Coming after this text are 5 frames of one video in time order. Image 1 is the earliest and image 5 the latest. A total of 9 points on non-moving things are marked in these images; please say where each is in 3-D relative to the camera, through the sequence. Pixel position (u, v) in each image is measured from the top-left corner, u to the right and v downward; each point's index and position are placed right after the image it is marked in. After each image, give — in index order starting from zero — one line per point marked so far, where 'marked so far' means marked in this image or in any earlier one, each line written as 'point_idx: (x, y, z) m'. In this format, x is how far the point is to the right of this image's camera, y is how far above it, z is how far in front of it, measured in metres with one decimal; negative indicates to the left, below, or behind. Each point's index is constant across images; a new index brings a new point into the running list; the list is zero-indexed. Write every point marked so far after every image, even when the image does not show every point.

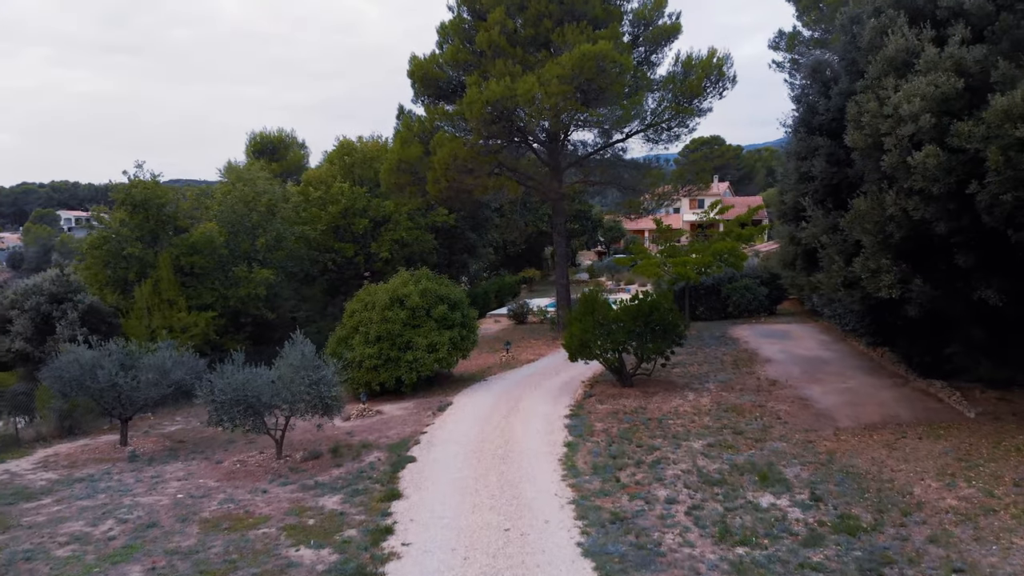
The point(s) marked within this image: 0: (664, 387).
0: (+2.3, -1.5, +12.1) m
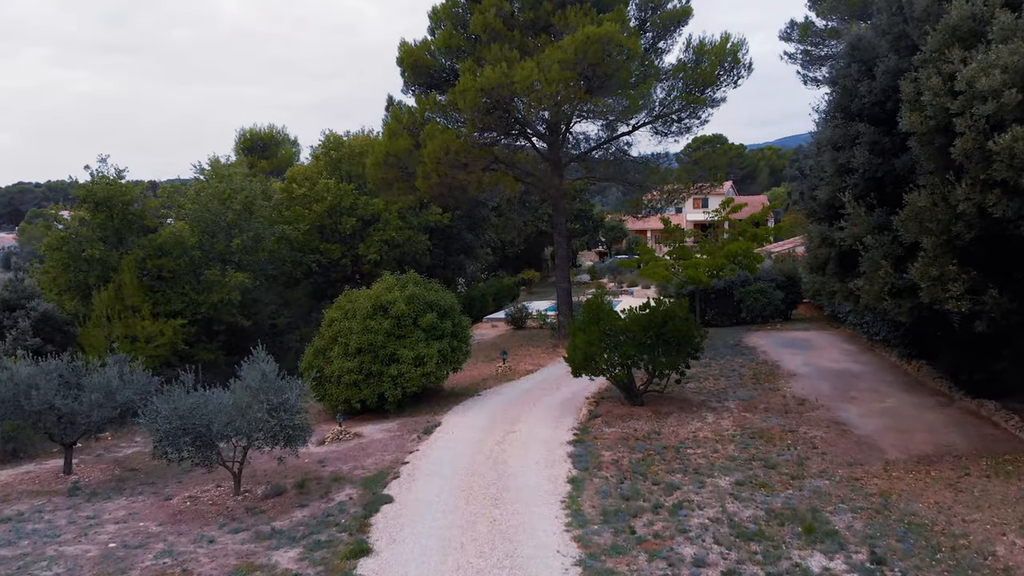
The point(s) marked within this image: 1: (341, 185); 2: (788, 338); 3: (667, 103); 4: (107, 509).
0: (+2.2, -1.6, +10.8) m
1: (-4.1, +2.5, +19.3) m
2: (+5.6, -1.0, +16.2) m
3: (+3.0, +3.6, +15.7) m
4: (-4.3, -2.3, +8.5) m
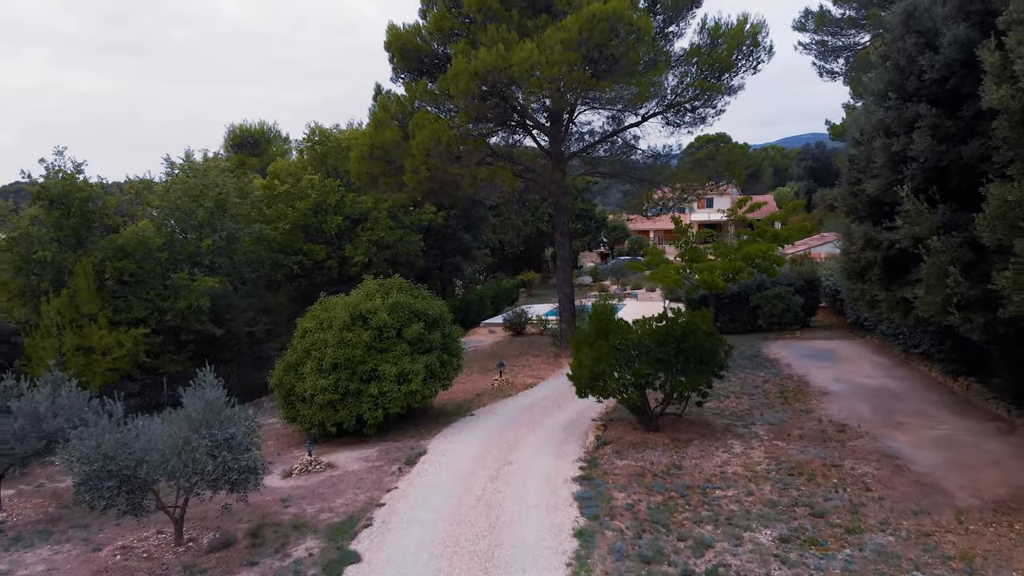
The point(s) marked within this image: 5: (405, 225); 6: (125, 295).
0: (+2.2, -1.7, +9.4) m
1: (-4.1, +2.4, +17.9) m
2: (+5.5, -1.1, +14.8) m
3: (+3.0, +3.5, +14.4) m
4: (-4.3, -2.4, +7.1) m
5: (-2.6, +1.5, +19.5) m
6: (-6.4, -0.1, +13.3) m
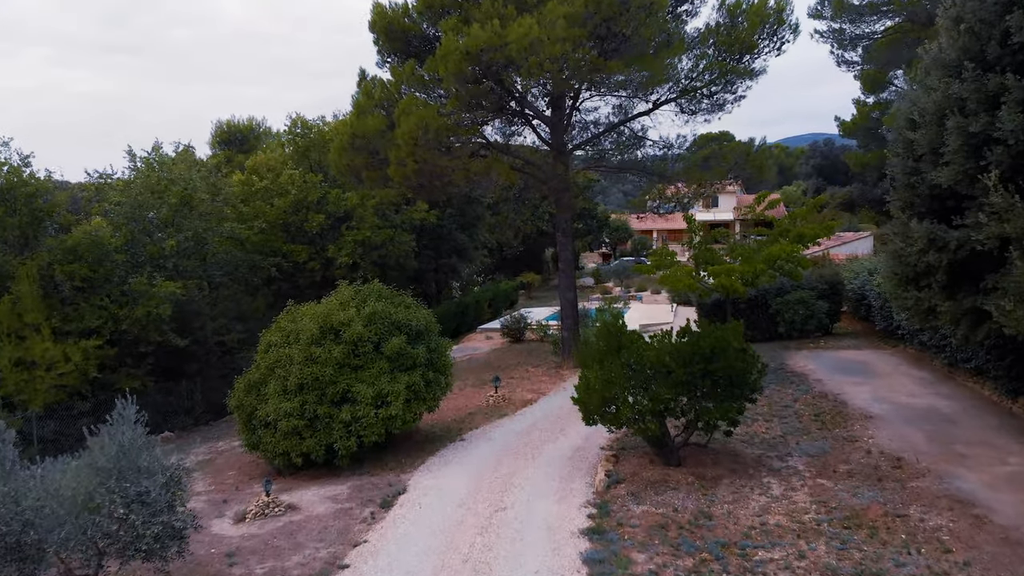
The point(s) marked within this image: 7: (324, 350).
0: (+2.1, -1.8, +7.9) m
1: (-4.2, +2.3, +16.5) m
2: (+5.5, -1.2, +13.4) m
3: (+3.0, +3.5, +12.9) m
4: (-4.4, -2.5, +5.7) m
5: (-2.7, +1.5, +18.1) m
6: (-6.5, -0.2, +11.9) m
7: (-2.1, -0.7, +8.8) m
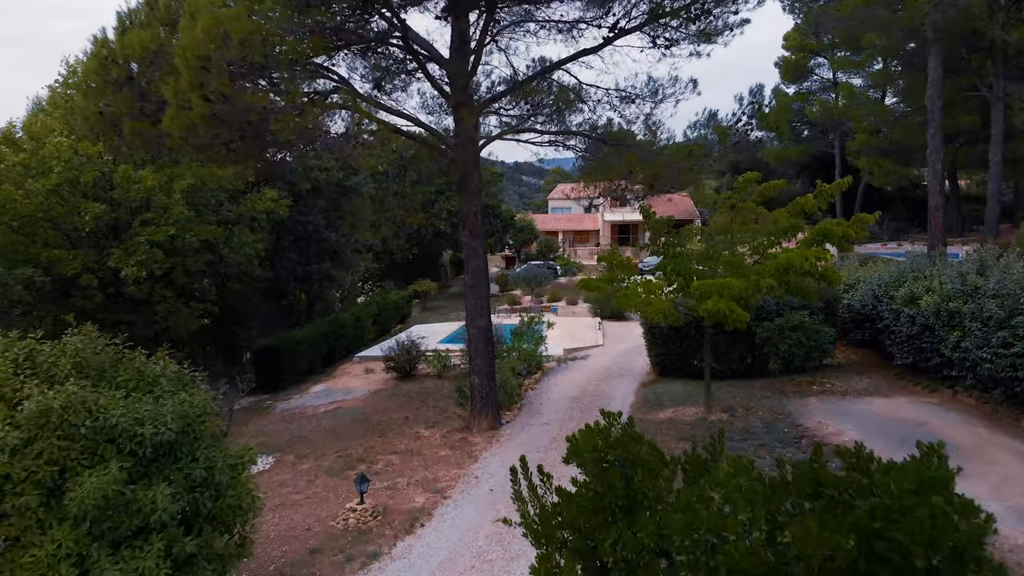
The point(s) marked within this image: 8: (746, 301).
0: (+1.6, -2.1, +3.3) m
1: (-5.8, +1.9, +11.0) m
2: (+4.2, -1.5, +9.1) m
3: (+1.7, +3.2, +8.3) m
4: (-4.6, -2.9, +0.2) m
5: (-4.5, +1.1, +12.8) m
6: (-7.5, -0.6, +6.1) m
7: (-2.7, -1.0, +3.6) m
8: (+2.7, -0.1, +9.4) m
